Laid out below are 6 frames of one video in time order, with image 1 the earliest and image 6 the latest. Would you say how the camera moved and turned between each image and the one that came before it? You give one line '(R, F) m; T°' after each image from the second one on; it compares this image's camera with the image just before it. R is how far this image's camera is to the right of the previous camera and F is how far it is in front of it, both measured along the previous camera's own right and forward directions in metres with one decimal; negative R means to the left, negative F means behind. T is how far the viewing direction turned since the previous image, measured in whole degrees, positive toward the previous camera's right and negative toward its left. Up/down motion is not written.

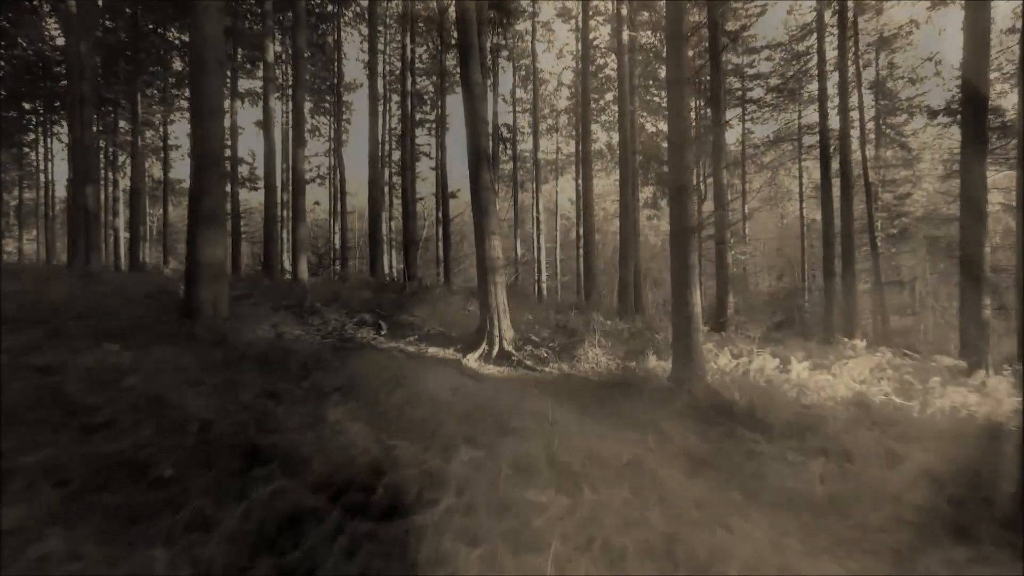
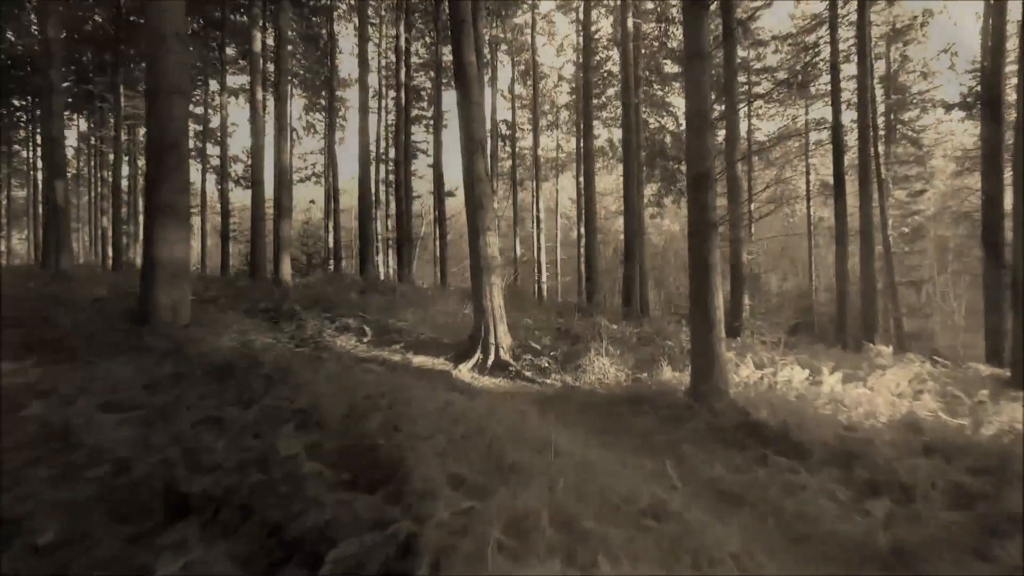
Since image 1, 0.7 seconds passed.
(0.0, +1.0) m; 0°
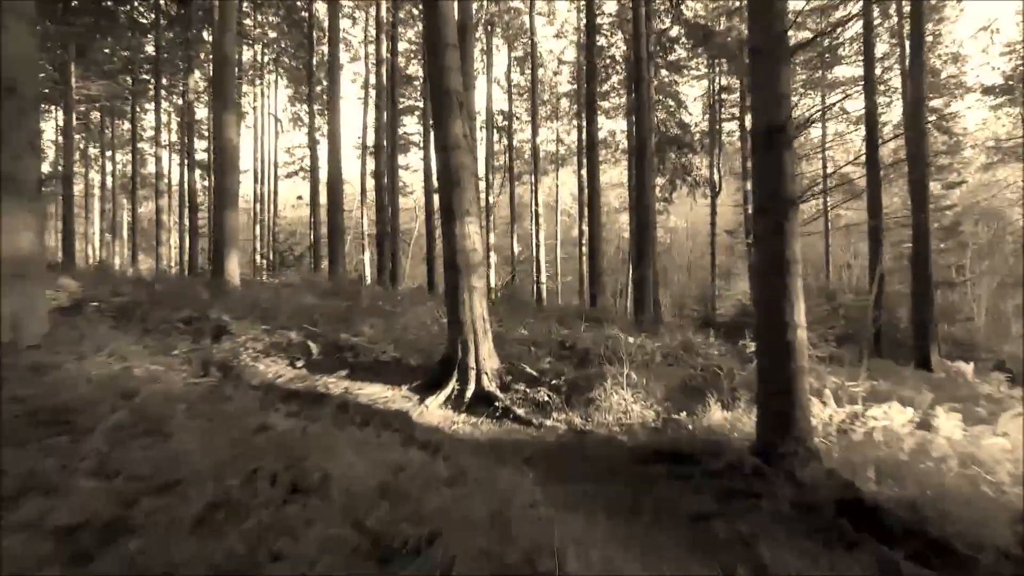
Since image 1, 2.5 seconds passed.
(+0.1, +2.4) m; 0°
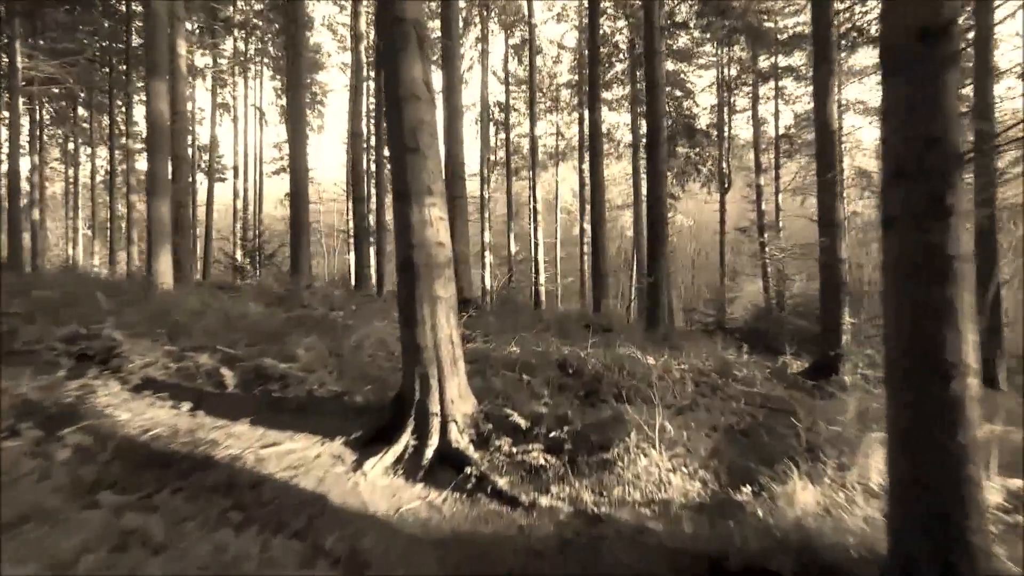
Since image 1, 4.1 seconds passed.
(+0.1, +2.1) m; 0°
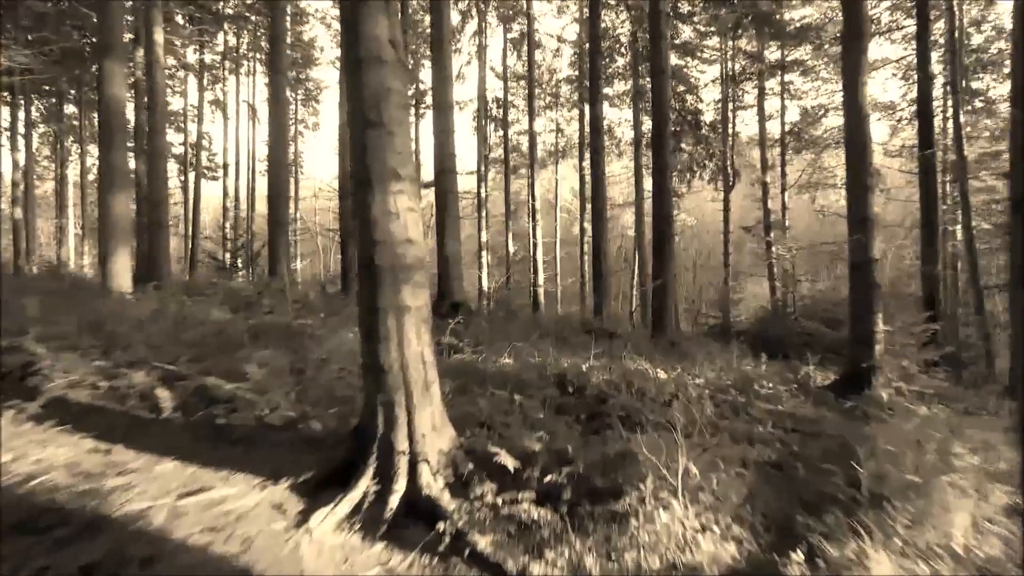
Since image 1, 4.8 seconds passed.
(+0.1, +0.9) m; 0°
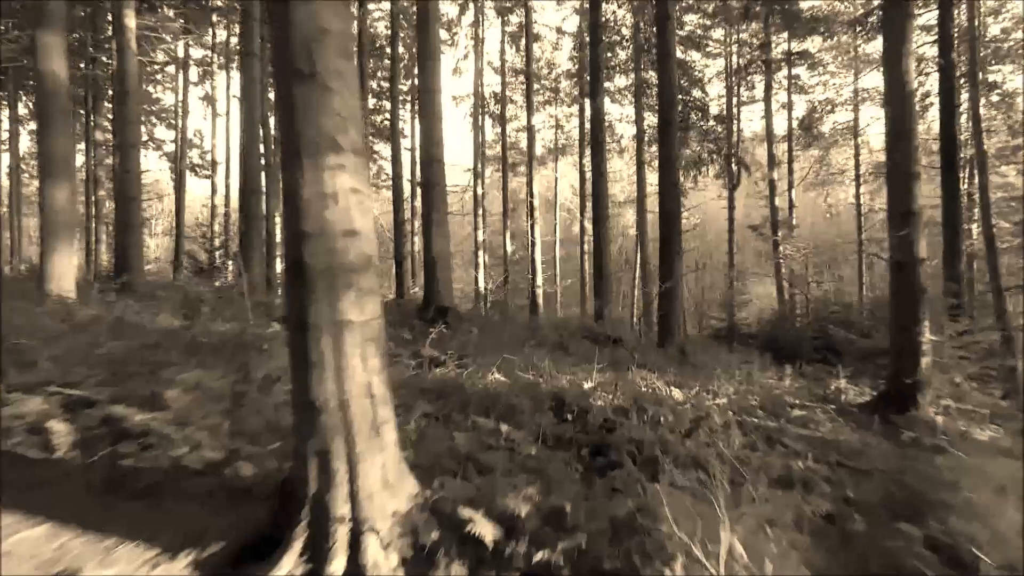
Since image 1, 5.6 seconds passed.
(+0.1, +1.0) m; 0°
